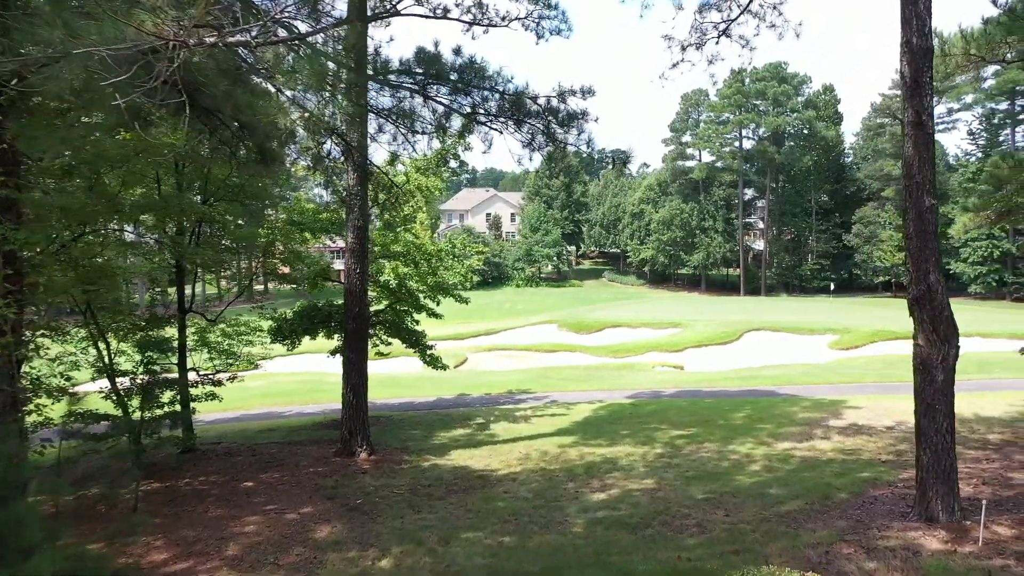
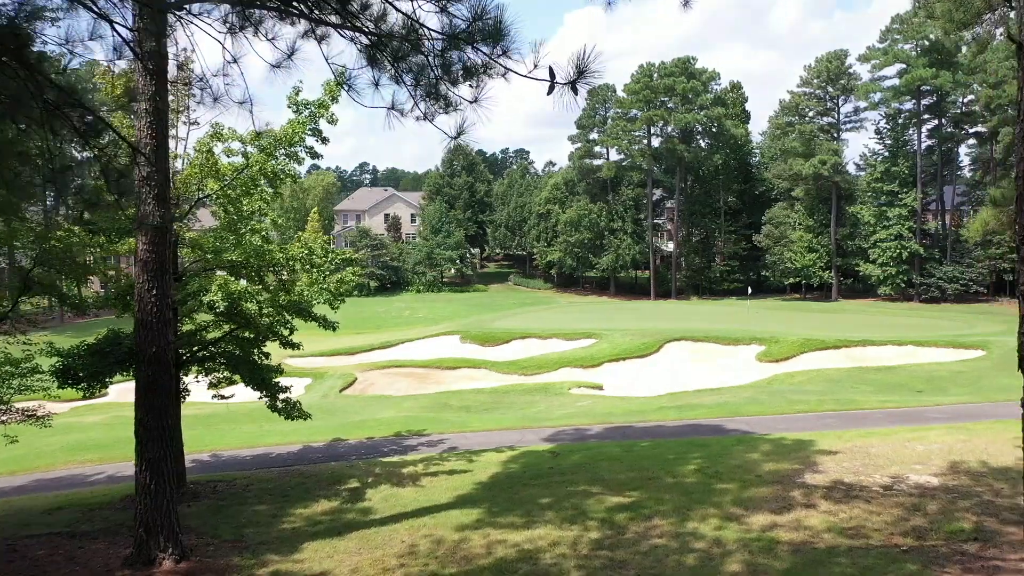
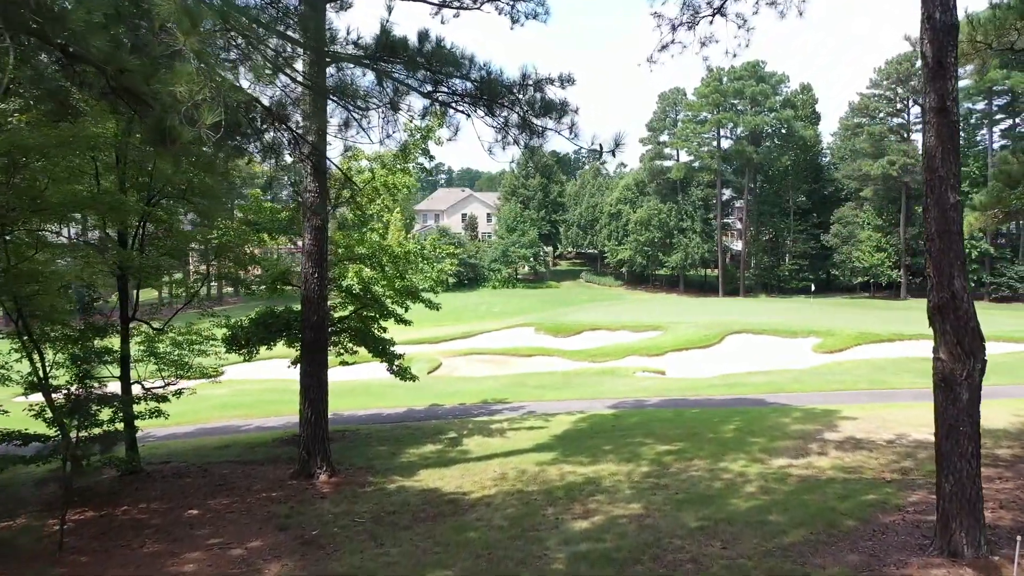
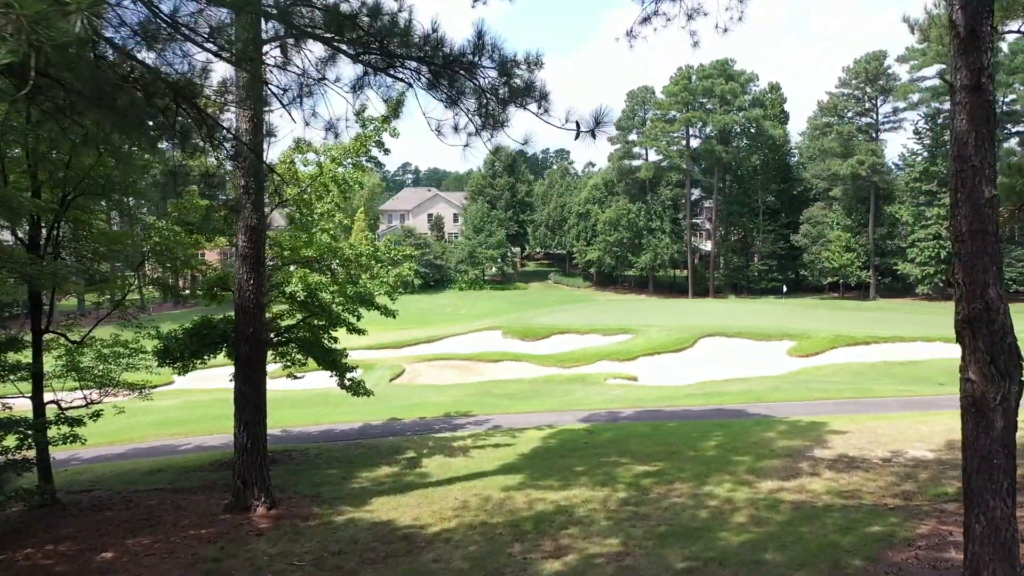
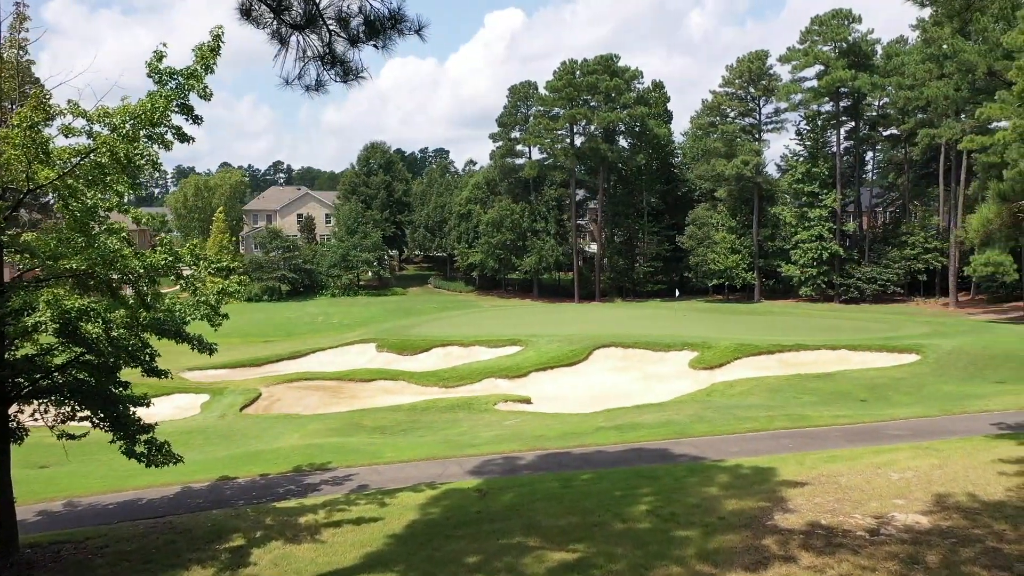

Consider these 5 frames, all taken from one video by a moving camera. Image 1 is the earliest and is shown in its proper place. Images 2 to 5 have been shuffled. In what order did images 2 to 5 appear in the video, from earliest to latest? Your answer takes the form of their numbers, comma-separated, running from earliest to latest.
3, 4, 2, 5
